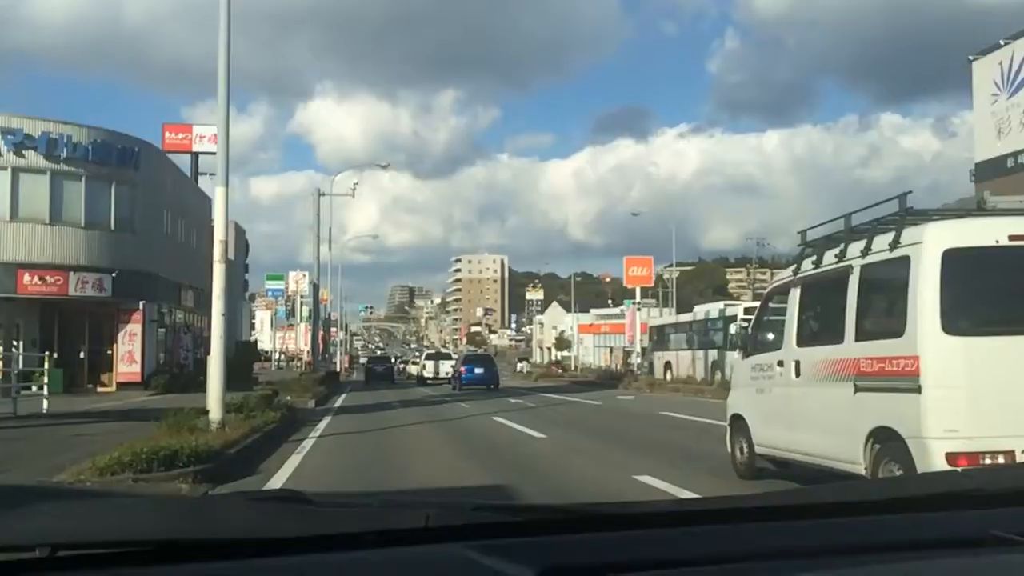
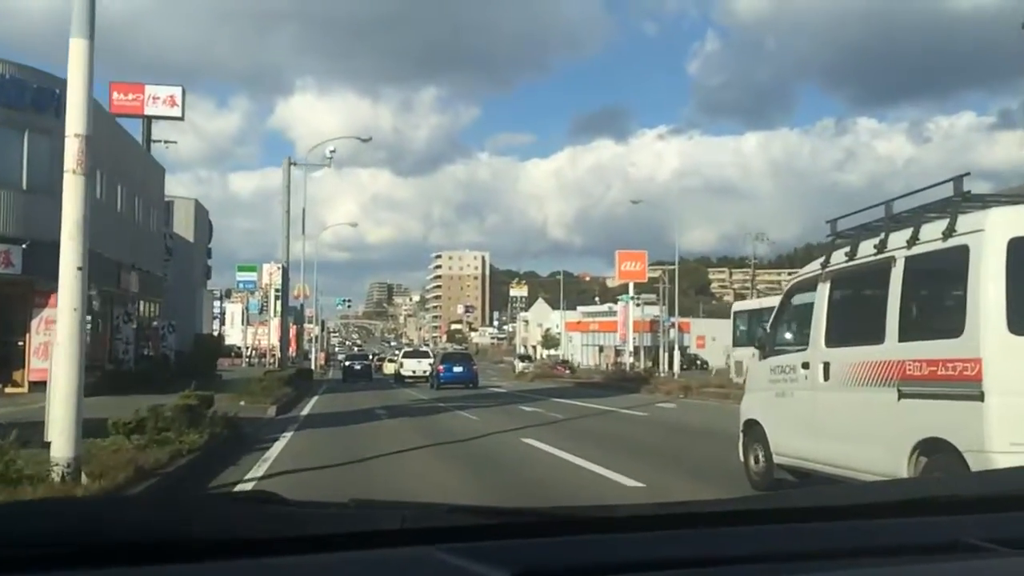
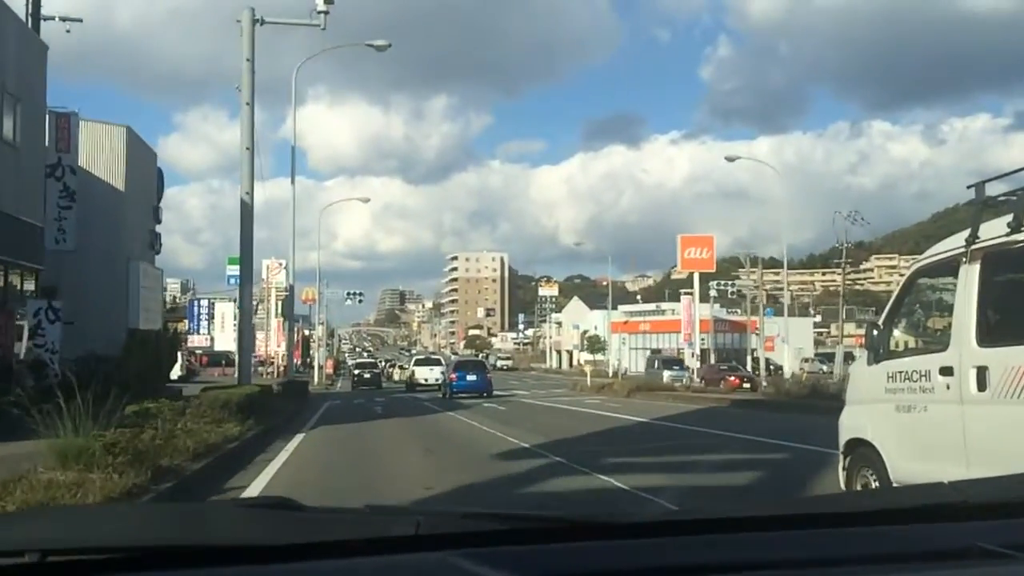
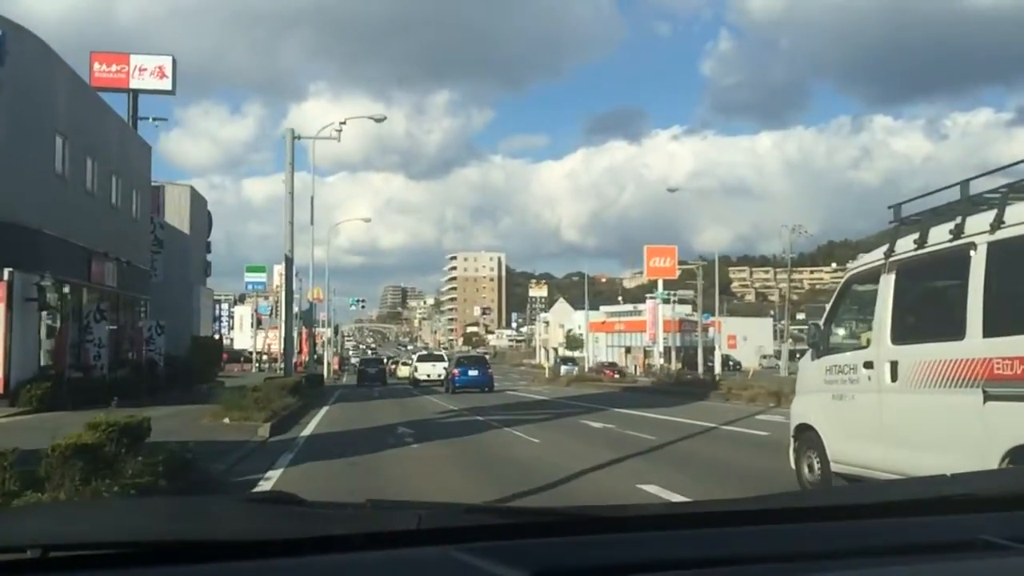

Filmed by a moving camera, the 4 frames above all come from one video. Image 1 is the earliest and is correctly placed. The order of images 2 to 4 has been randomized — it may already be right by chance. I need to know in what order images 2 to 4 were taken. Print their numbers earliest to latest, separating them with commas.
2, 4, 3
